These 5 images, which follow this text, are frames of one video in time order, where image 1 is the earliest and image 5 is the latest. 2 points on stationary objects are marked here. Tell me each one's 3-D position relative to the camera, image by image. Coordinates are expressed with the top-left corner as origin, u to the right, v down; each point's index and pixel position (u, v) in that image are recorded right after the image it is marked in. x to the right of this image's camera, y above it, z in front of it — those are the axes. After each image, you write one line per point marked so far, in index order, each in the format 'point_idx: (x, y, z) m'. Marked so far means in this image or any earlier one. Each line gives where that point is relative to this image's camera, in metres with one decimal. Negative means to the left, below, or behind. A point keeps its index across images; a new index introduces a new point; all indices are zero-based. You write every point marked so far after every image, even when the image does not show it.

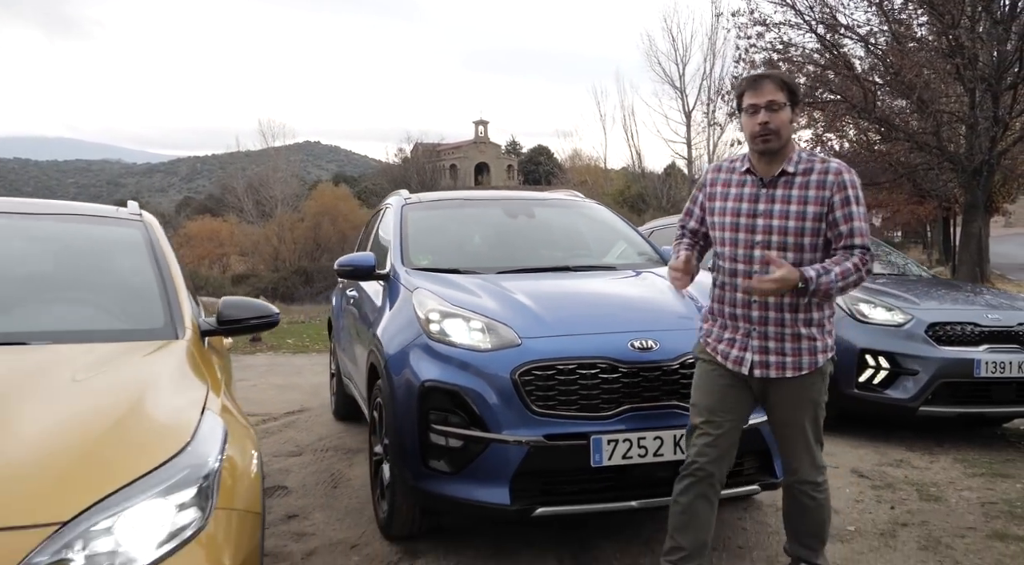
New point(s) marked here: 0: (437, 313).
0: (-0.3, -0.1, +3.1) m
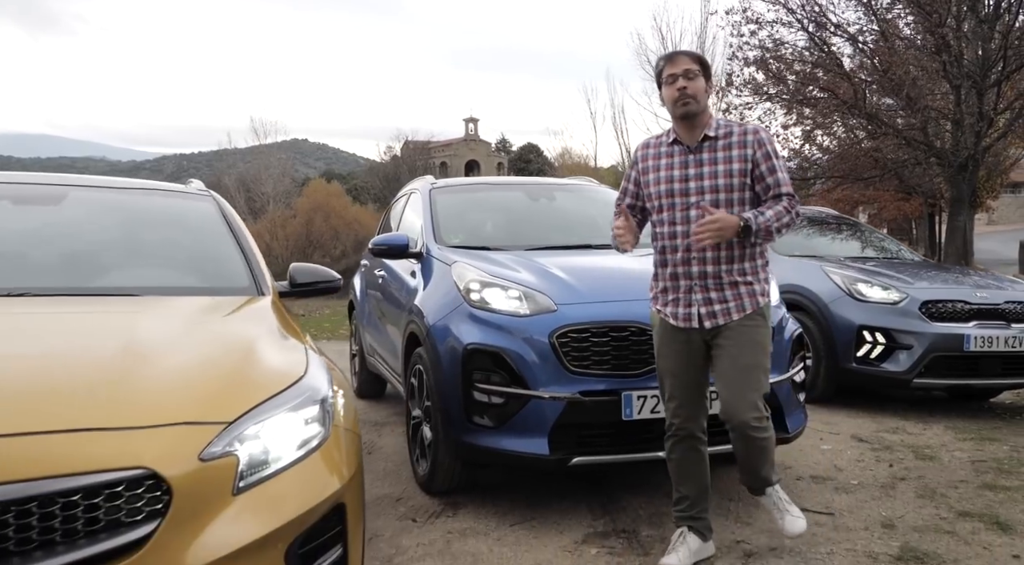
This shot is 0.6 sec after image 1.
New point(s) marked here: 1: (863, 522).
0: (-0.2, 0.0, +3.3) m
1: (+1.5, -1.0, +3.0) m
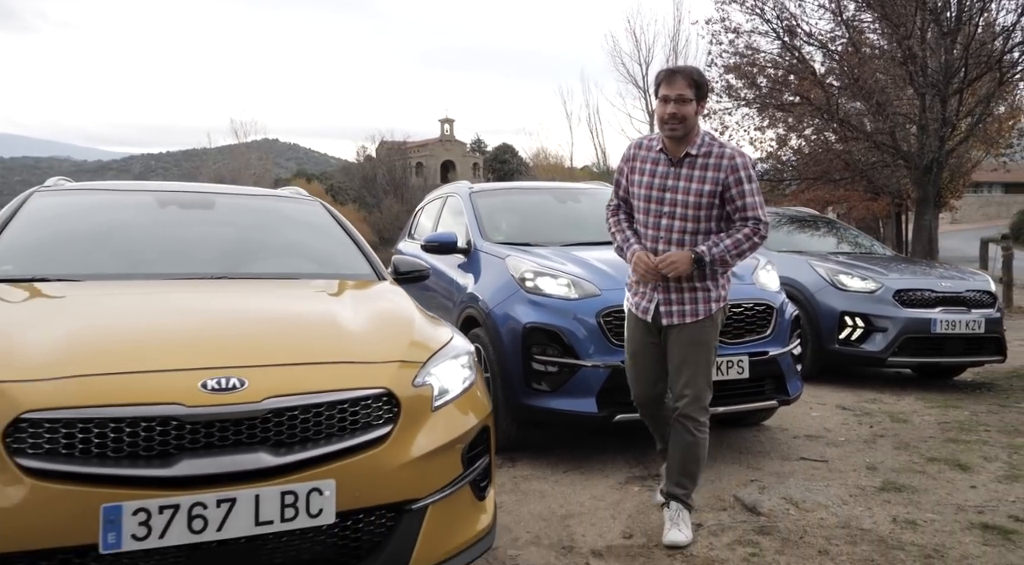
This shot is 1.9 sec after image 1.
0: (+0.1, +0.1, +4.0) m
1: (+1.7, -0.9, +3.7) m
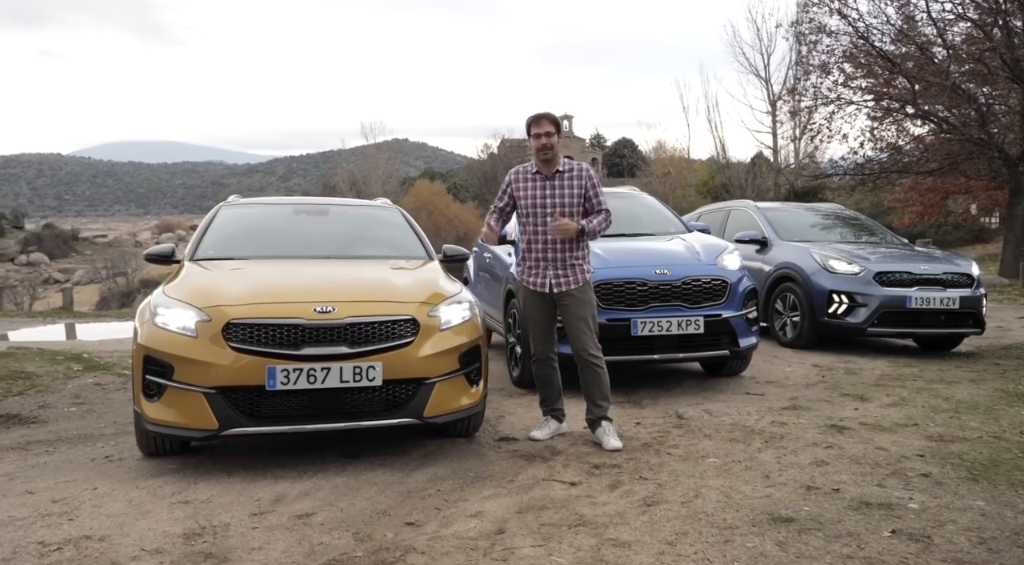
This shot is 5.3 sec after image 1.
0: (+0.3, +0.2, +5.5) m
1: (+1.8, -0.8, +5.0) m
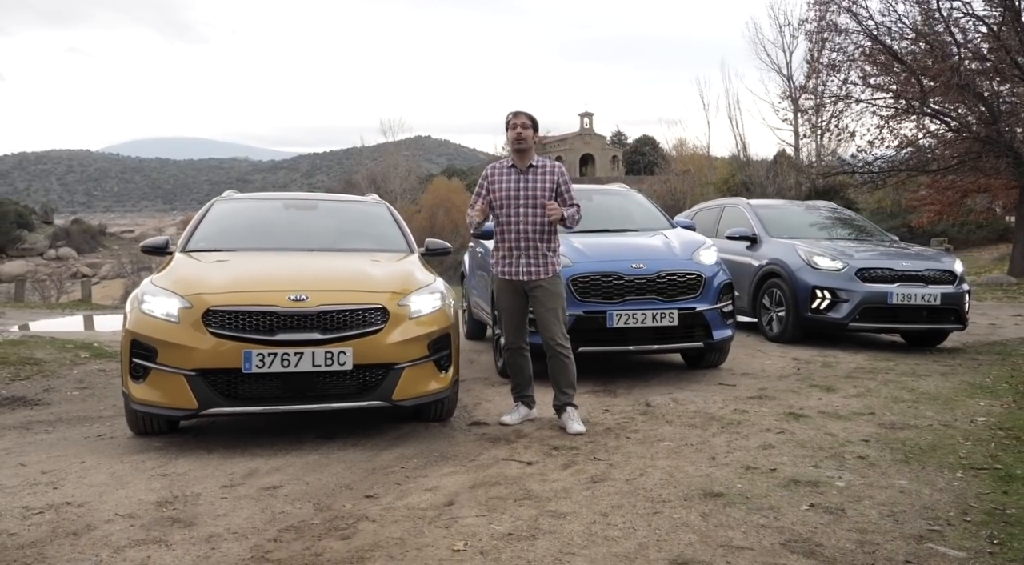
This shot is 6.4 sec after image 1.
0: (+0.1, +0.2, +5.7) m
1: (+1.7, -0.7, +5.1) m
